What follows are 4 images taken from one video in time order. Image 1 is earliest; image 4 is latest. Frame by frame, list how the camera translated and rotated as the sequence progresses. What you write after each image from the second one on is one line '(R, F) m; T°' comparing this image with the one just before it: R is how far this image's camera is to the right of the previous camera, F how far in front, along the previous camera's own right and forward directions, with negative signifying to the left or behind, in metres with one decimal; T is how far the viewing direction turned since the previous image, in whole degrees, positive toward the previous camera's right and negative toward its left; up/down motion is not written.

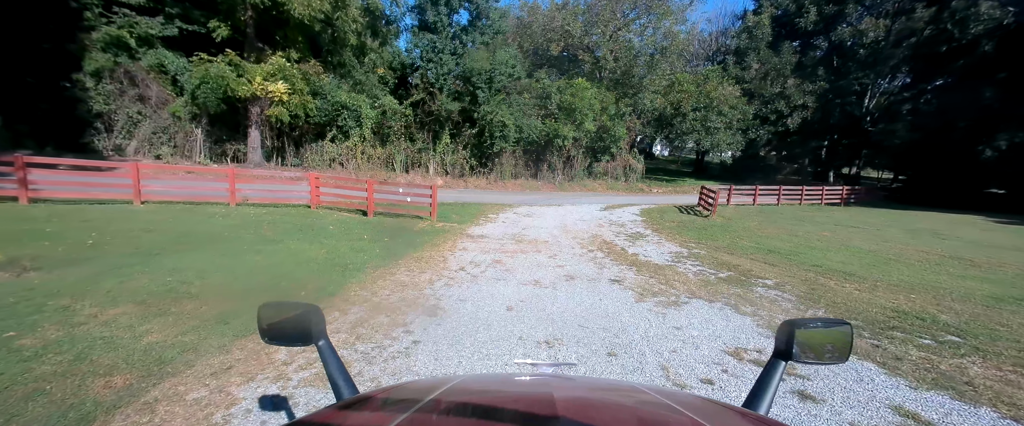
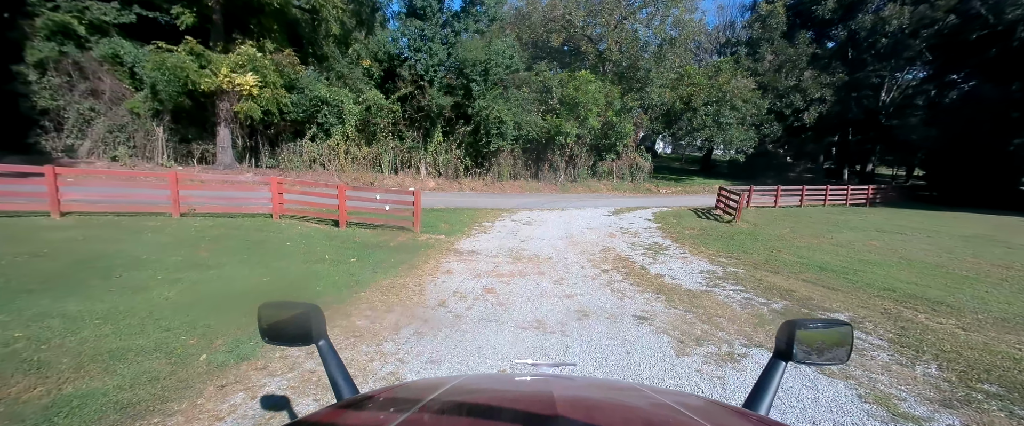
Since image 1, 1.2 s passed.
(+0.1, +2.0) m; 0°
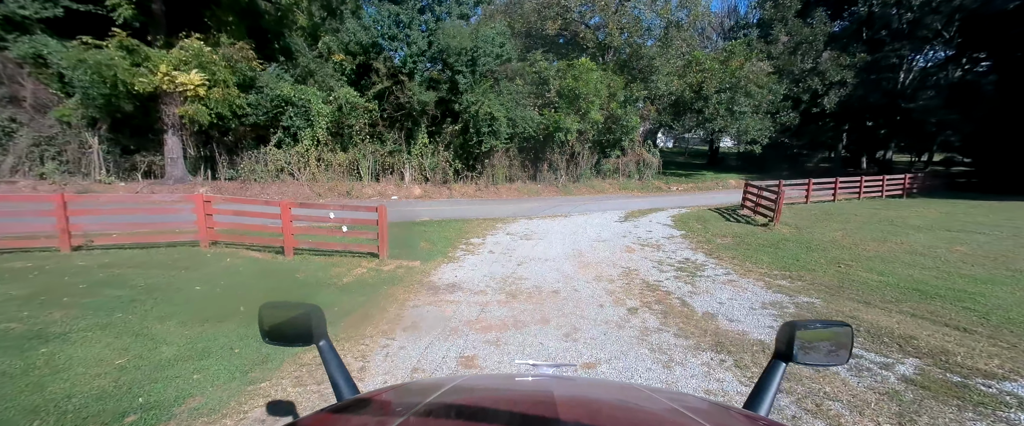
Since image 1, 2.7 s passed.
(+0.2, +2.4) m; 0°
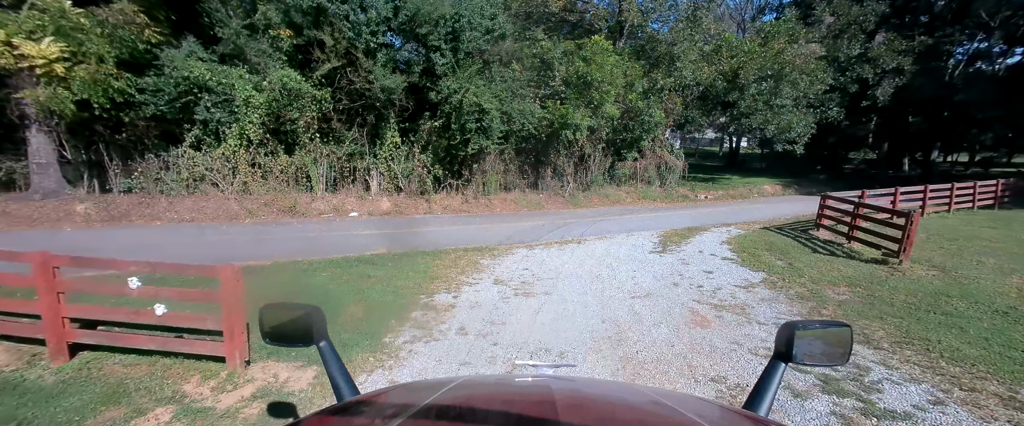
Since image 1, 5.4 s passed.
(+0.2, +4.3) m; 0°
